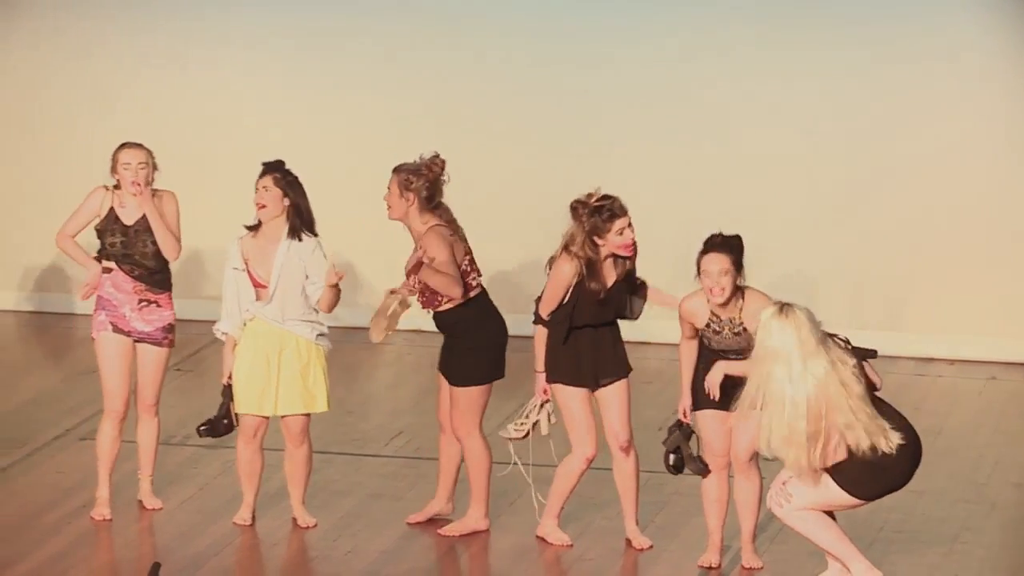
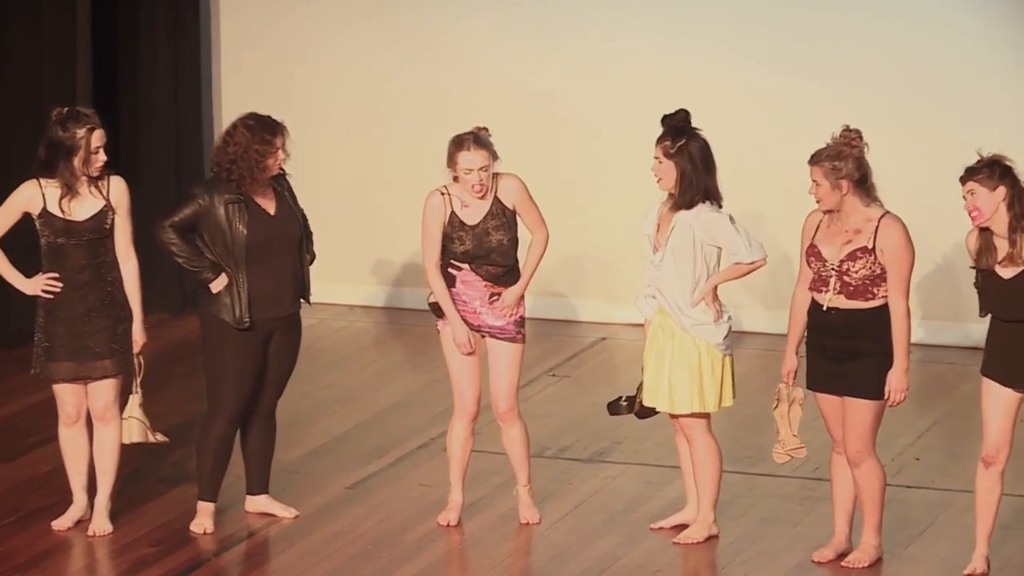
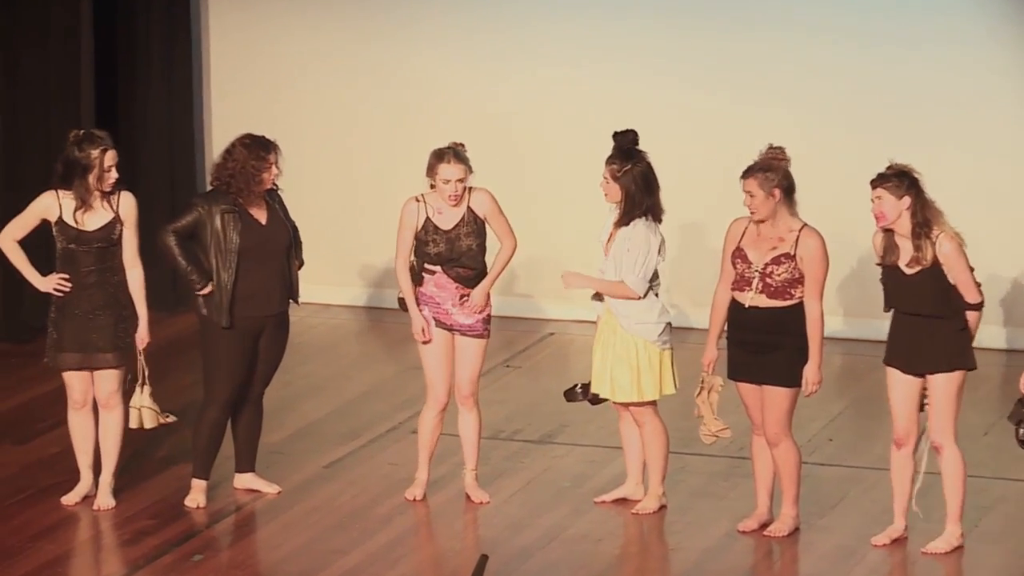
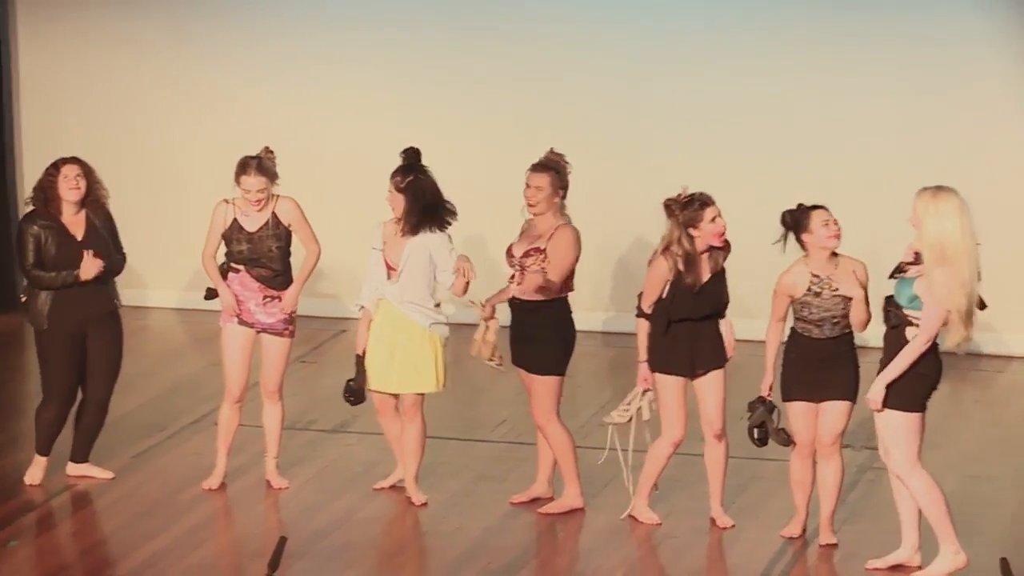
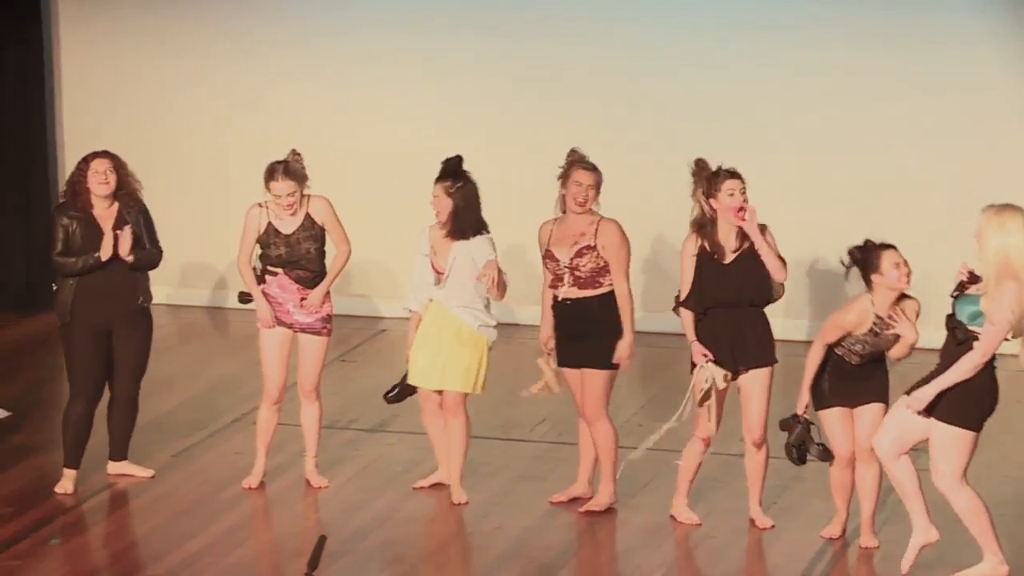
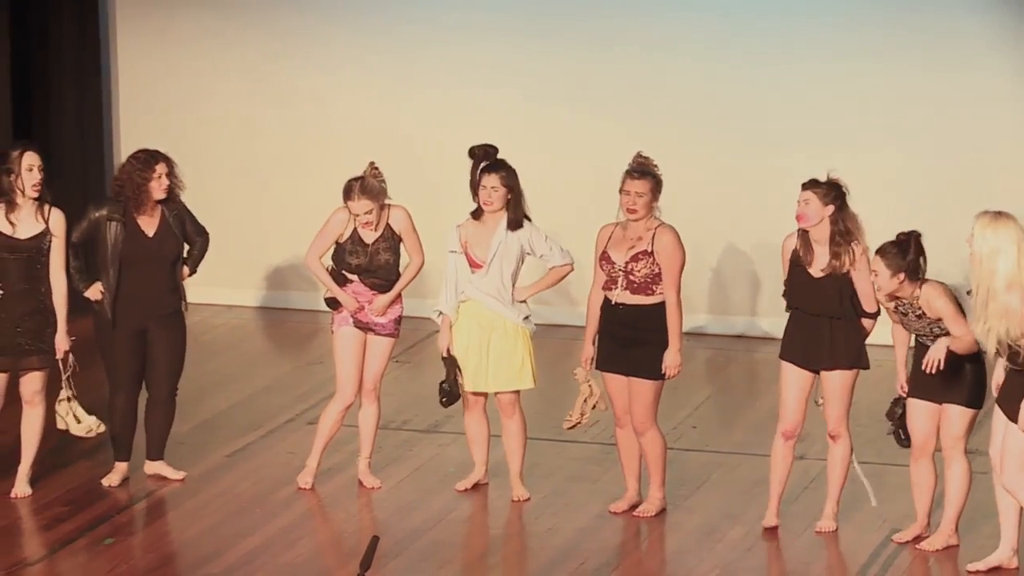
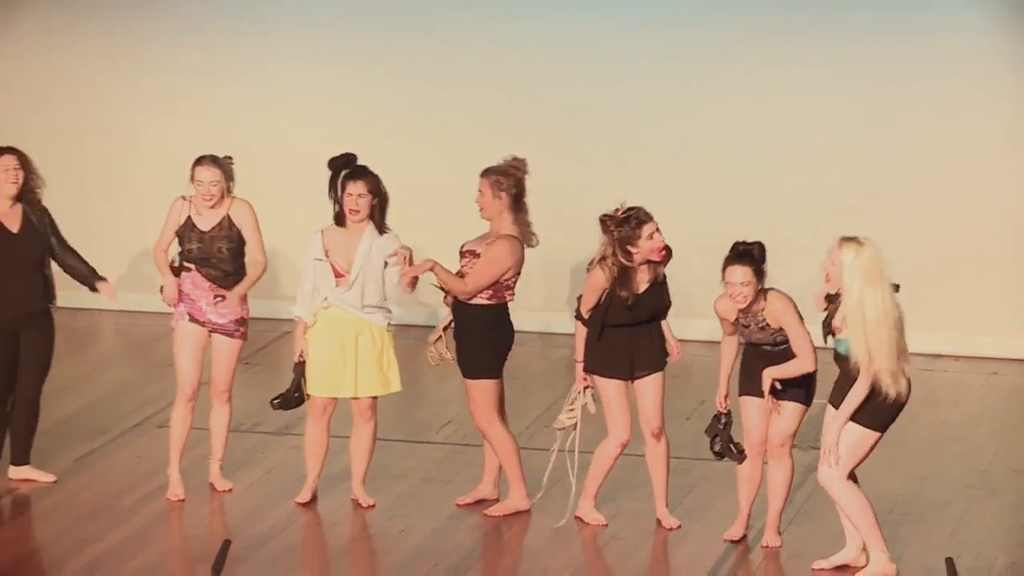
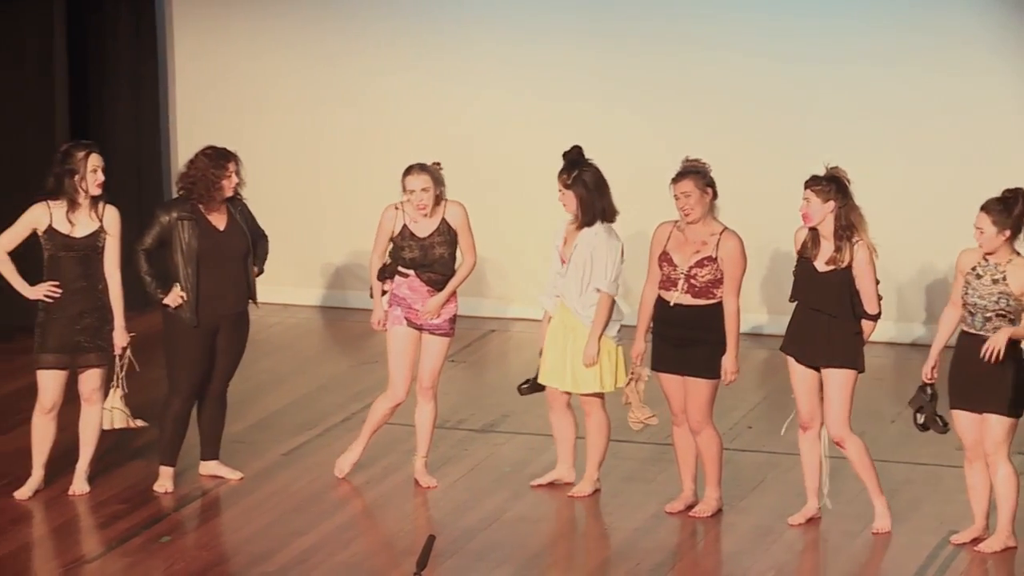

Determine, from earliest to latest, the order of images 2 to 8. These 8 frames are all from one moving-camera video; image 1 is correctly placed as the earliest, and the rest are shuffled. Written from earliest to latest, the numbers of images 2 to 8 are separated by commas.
7, 4, 5, 6, 8, 3, 2
